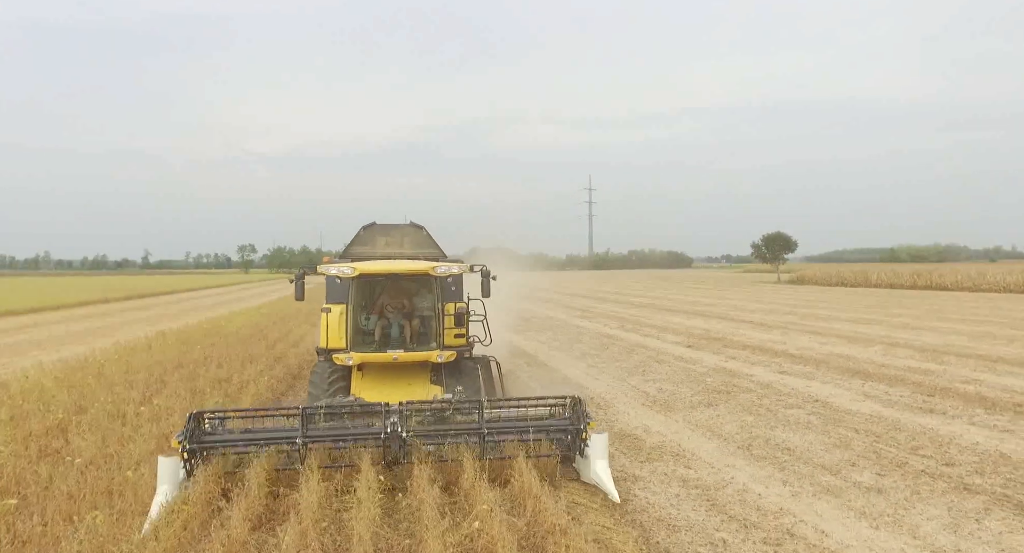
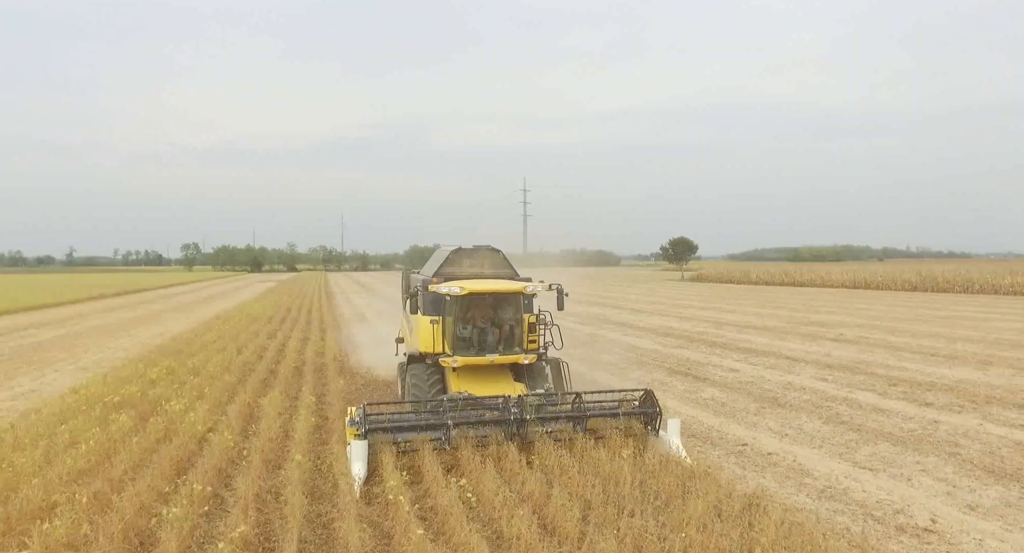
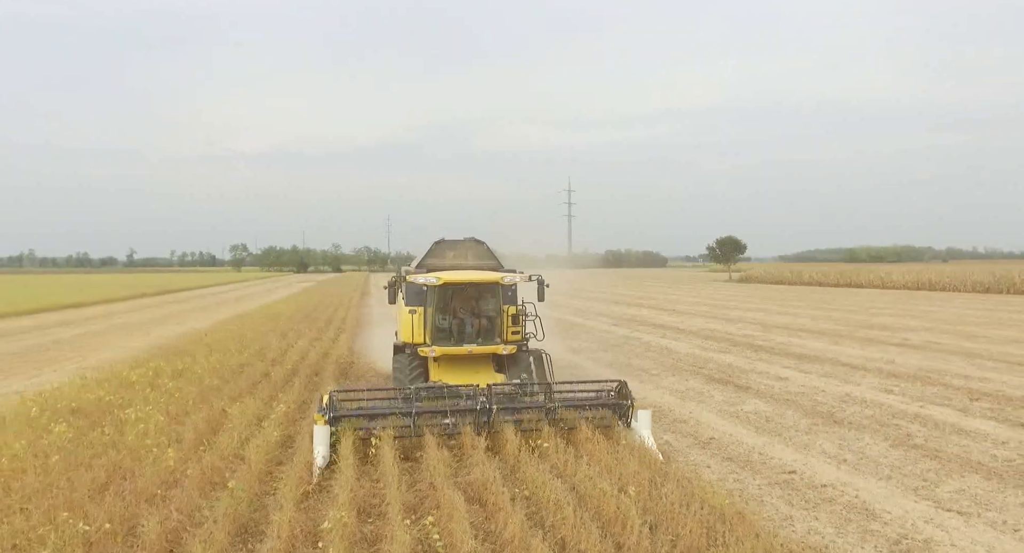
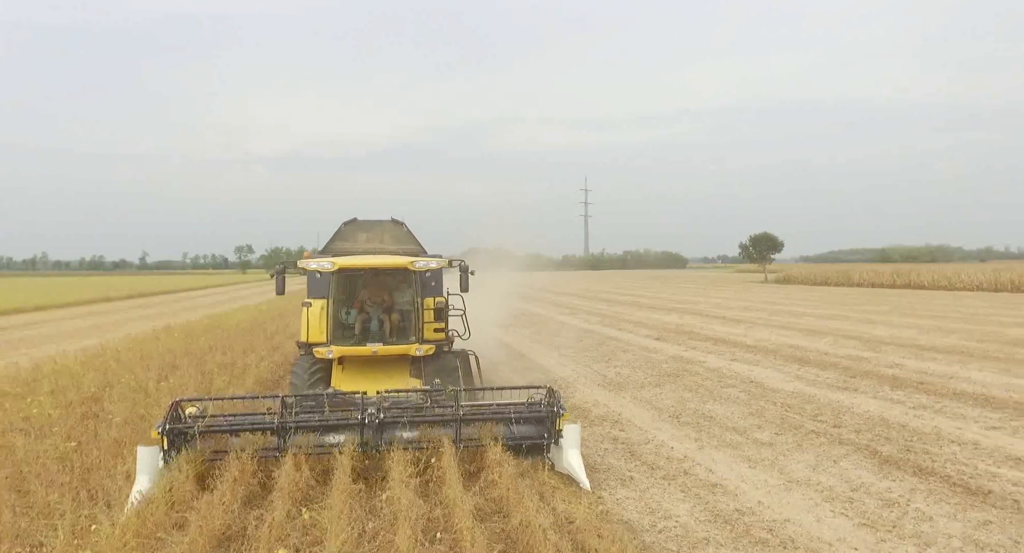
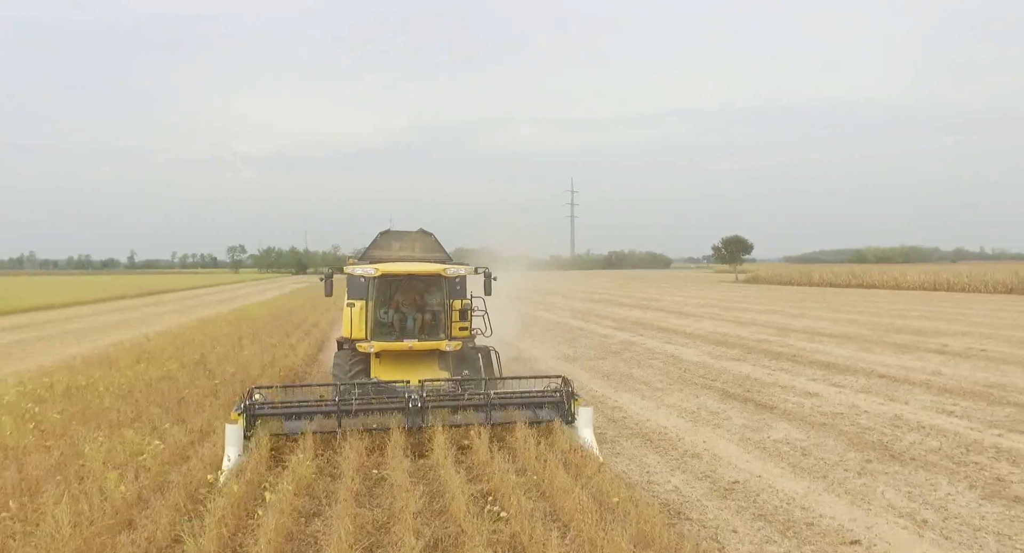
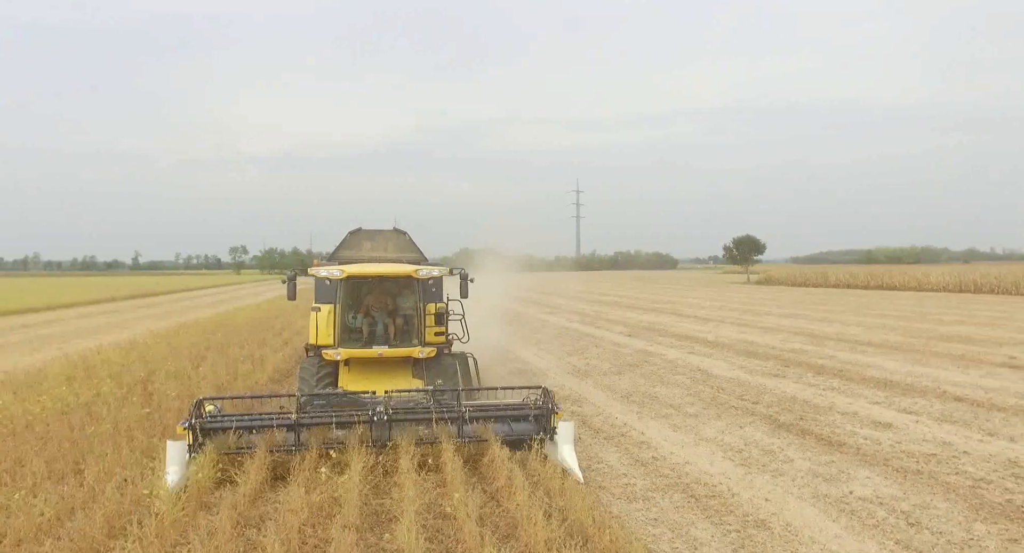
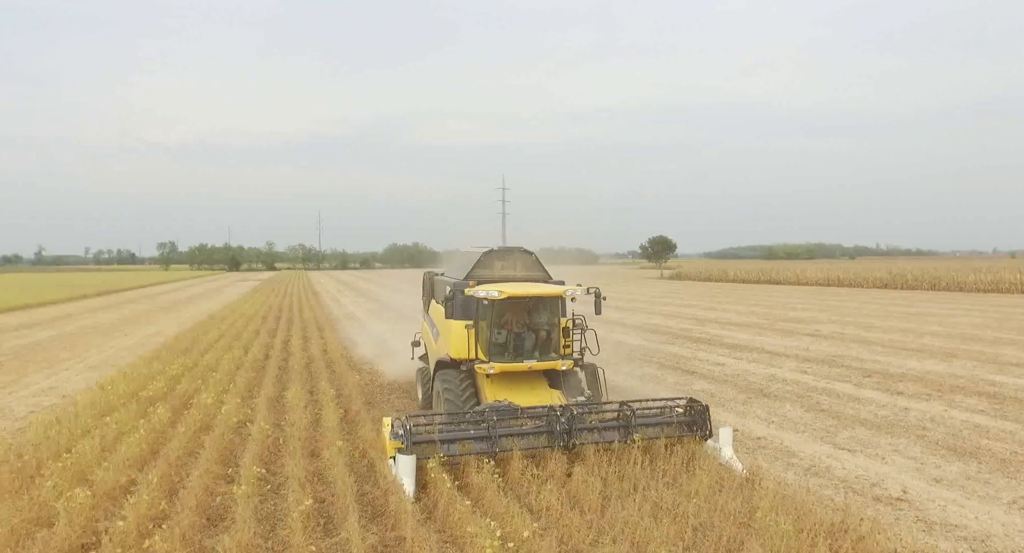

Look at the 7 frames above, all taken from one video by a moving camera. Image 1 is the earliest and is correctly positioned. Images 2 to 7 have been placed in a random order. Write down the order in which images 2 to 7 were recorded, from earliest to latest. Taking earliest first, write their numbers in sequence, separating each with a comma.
4, 6, 5, 3, 2, 7
